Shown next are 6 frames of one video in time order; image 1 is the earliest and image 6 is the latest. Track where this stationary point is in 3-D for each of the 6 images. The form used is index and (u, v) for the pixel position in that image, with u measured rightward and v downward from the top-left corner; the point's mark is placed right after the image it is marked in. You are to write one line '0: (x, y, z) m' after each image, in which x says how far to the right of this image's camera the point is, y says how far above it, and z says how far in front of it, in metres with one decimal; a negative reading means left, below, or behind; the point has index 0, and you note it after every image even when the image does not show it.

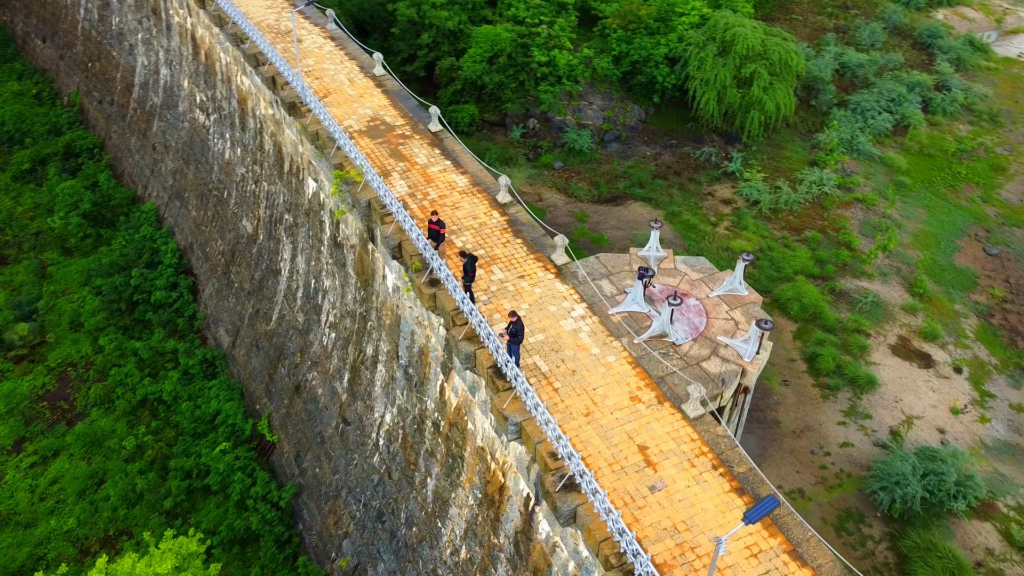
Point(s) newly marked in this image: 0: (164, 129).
0: (-8.4, +3.8, +19.8) m
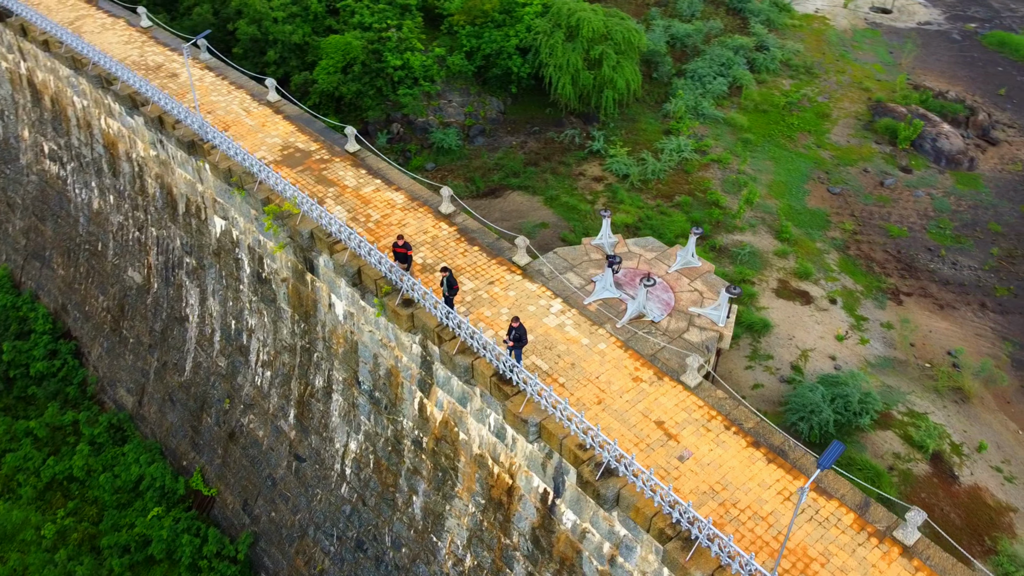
0: (-11.2, +2.3, +18.0) m
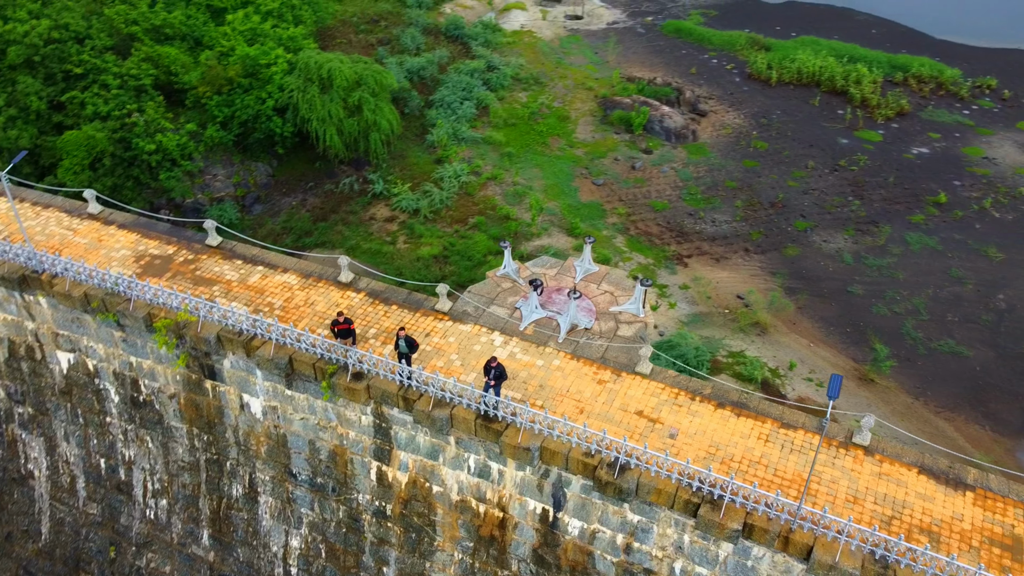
0: (-14.3, -1.8, +14.3) m
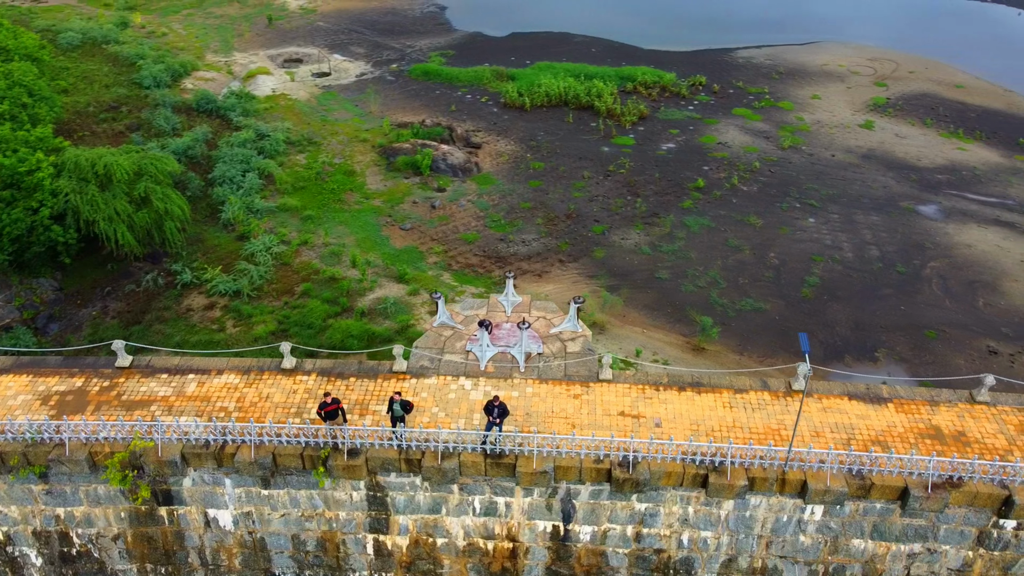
0: (-14.9, -5.8, +10.3) m
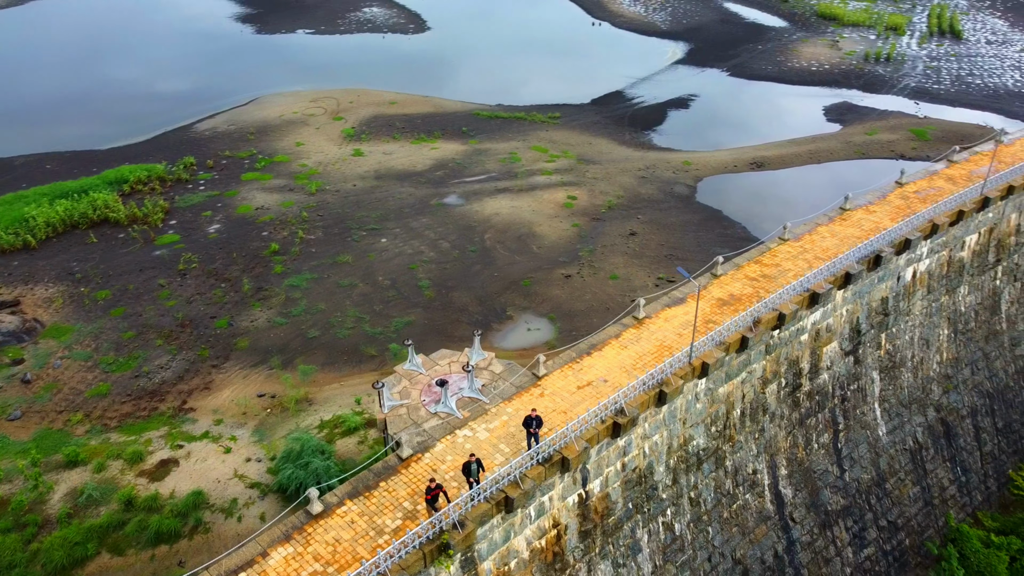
0: (-8.9, -11.8, +3.1) m
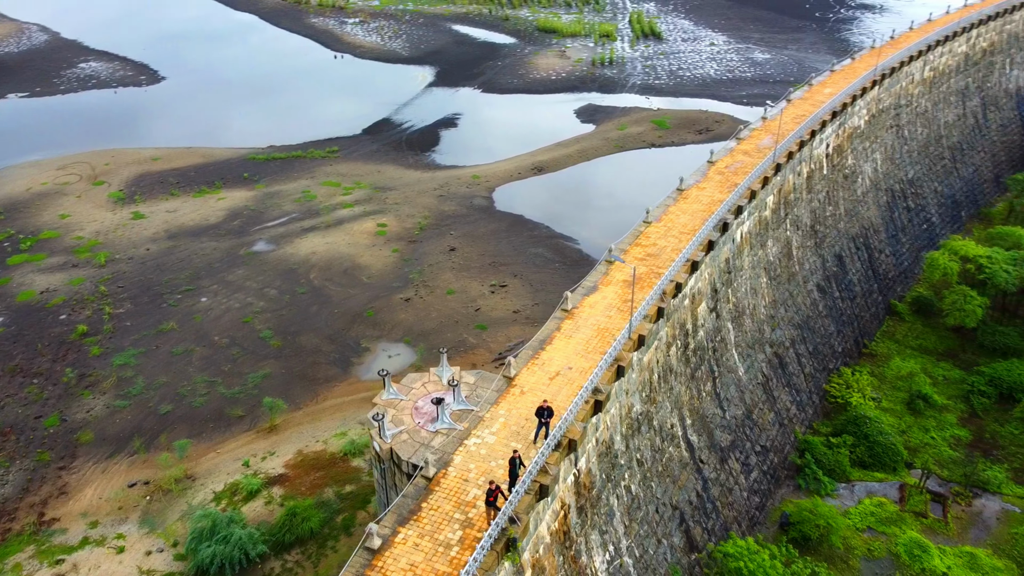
0: (-4.0, -12.9, +1.5) m
